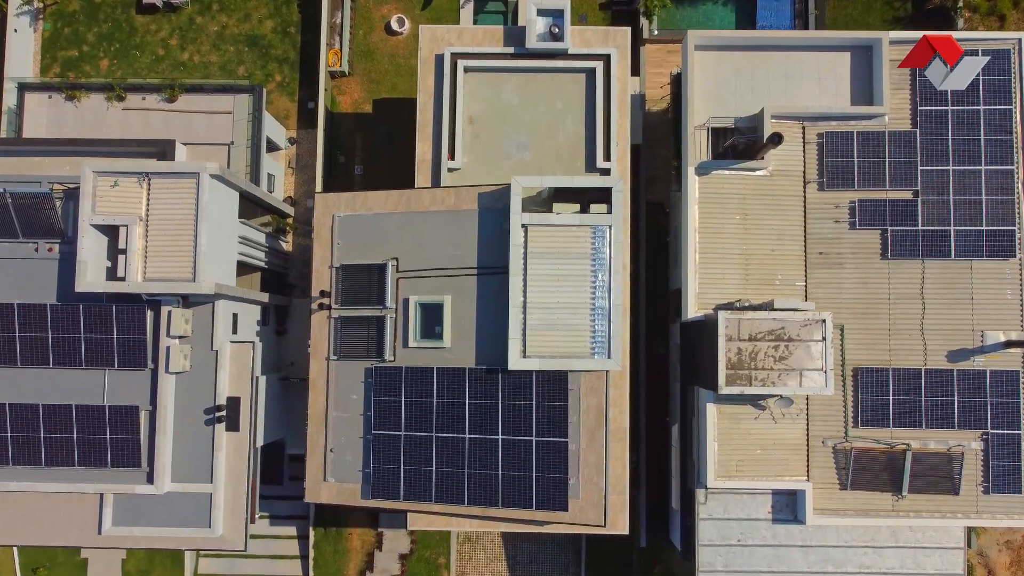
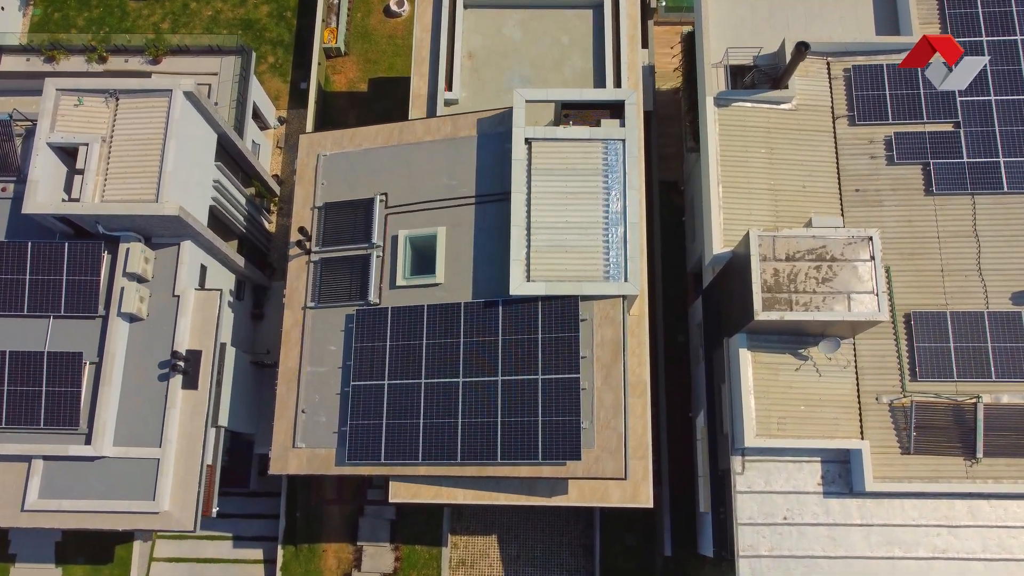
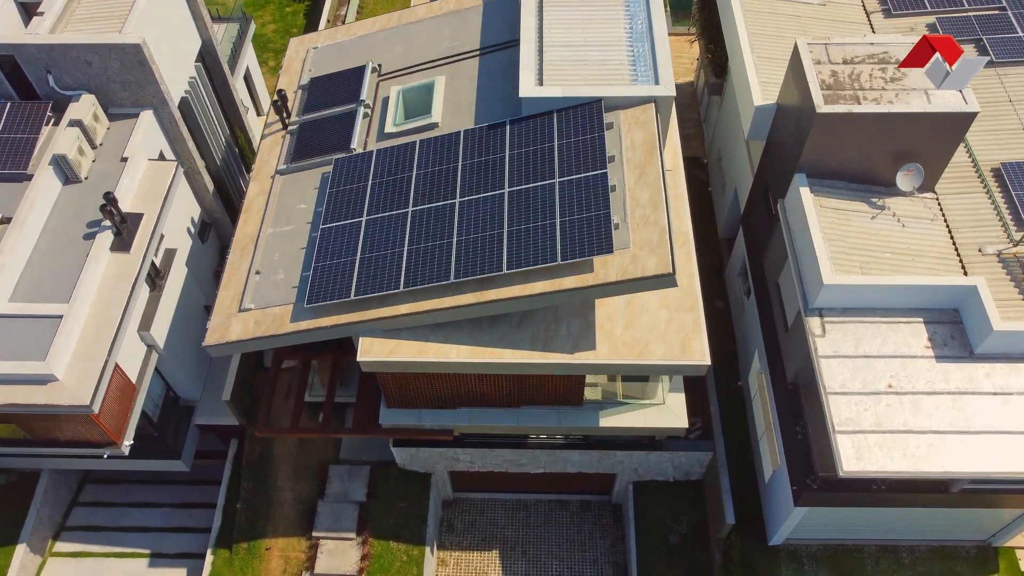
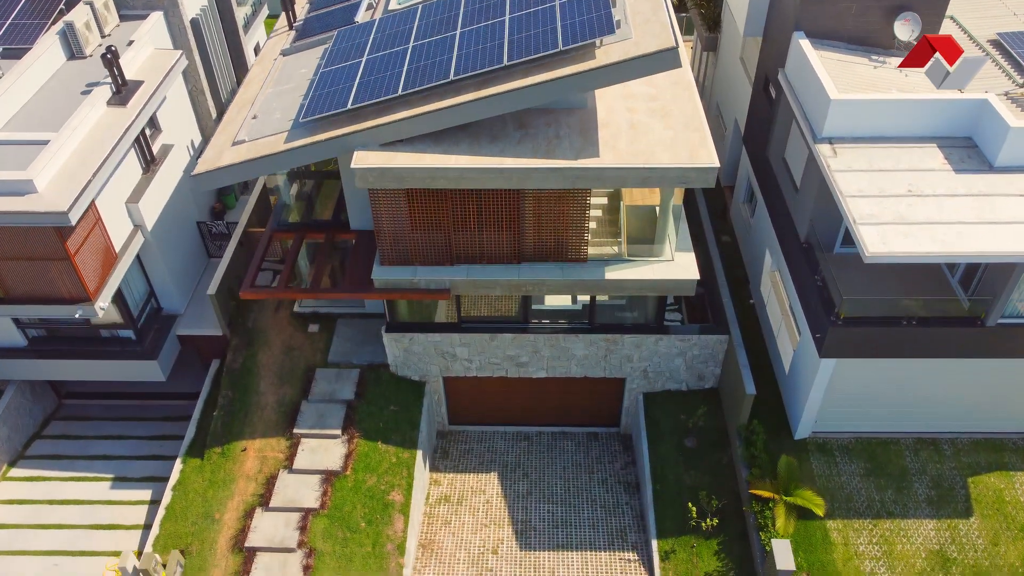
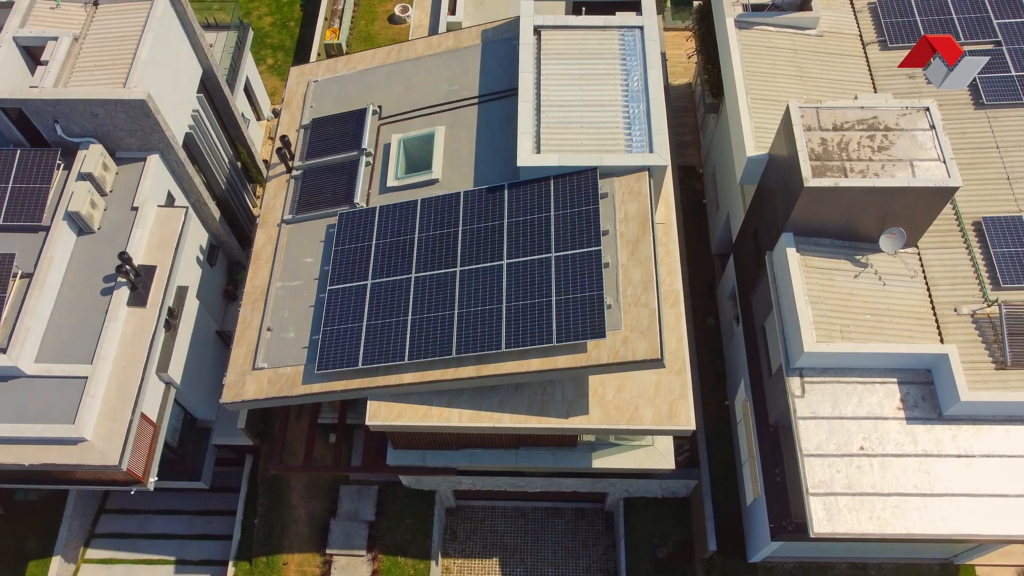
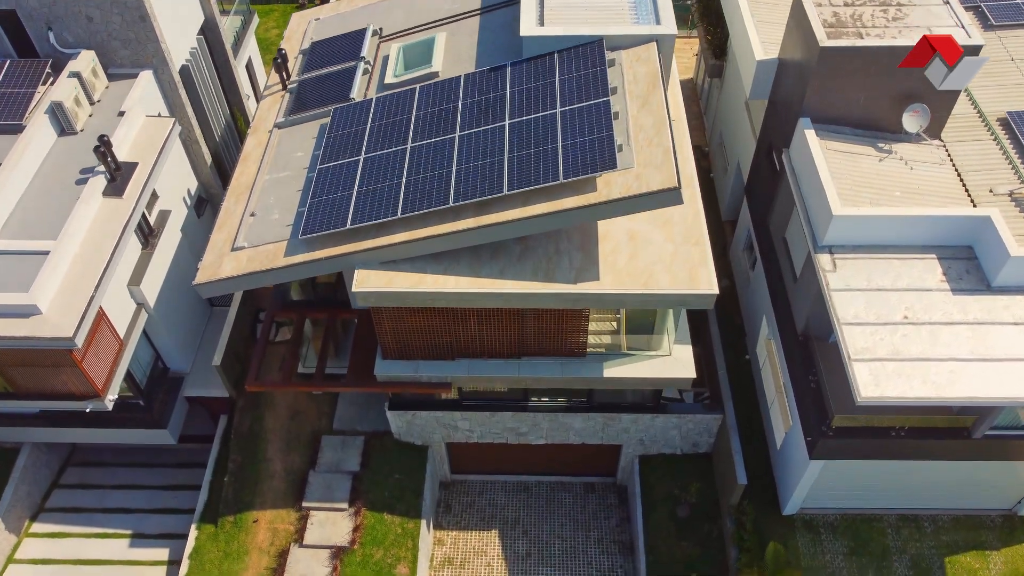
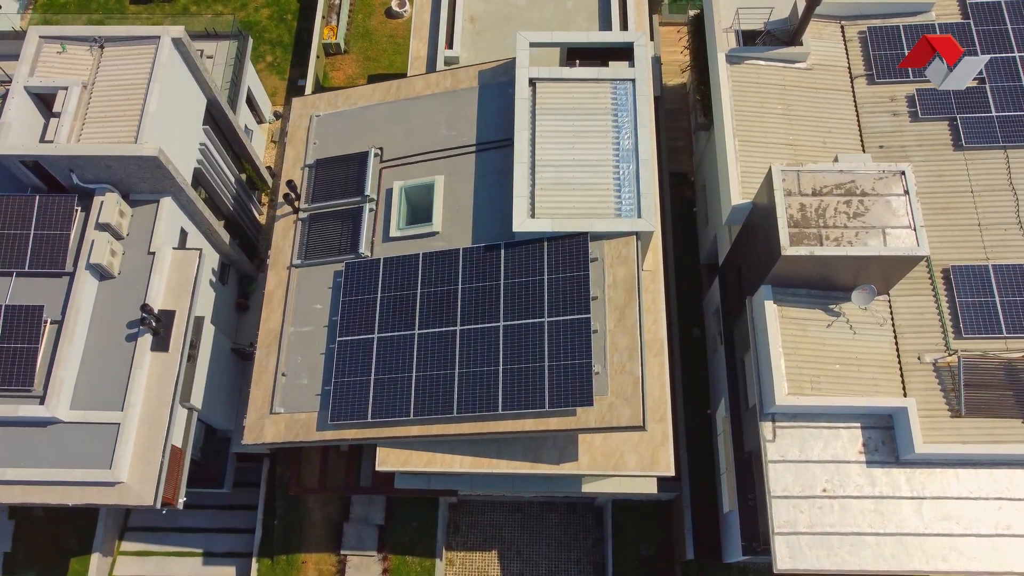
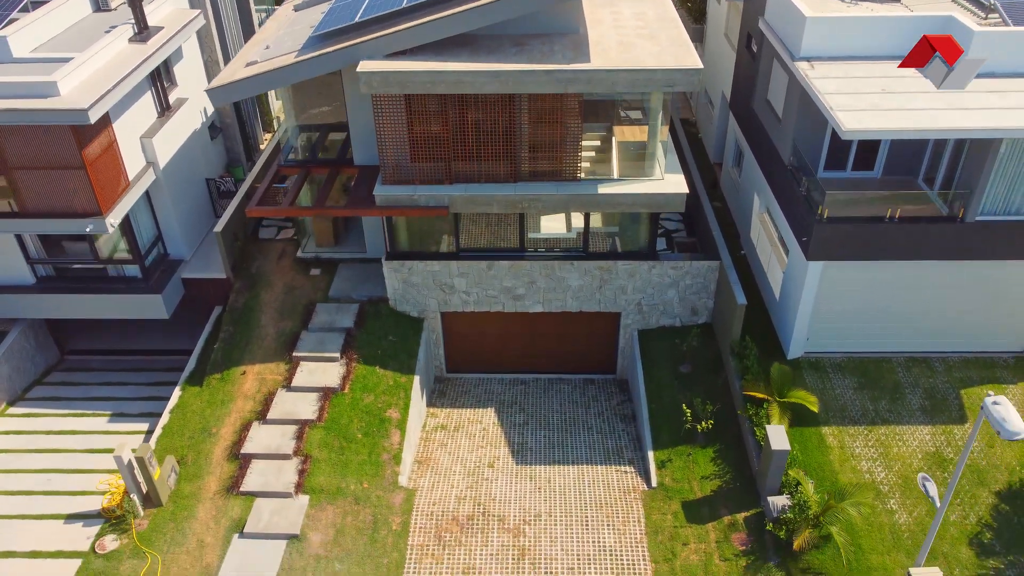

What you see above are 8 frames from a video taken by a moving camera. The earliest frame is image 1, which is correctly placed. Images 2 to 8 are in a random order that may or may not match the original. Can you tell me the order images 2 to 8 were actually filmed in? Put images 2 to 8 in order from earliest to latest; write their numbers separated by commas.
2, 7, 5, 3, 6, 4, 8
